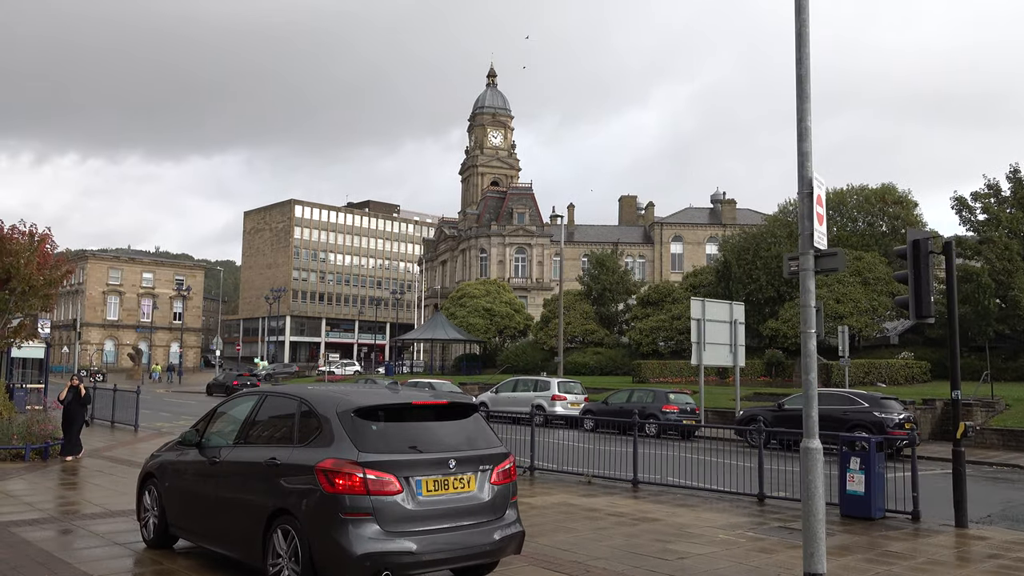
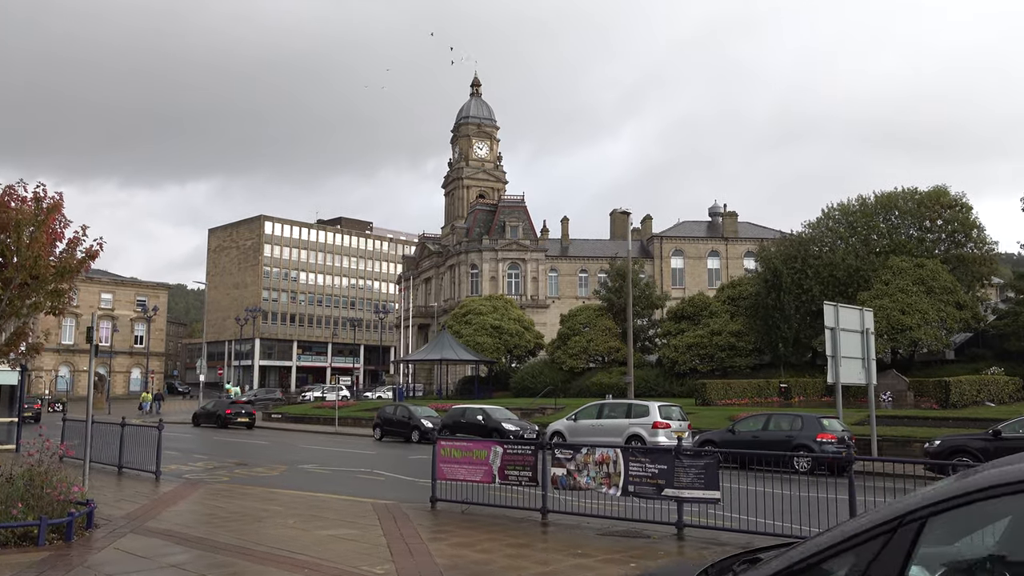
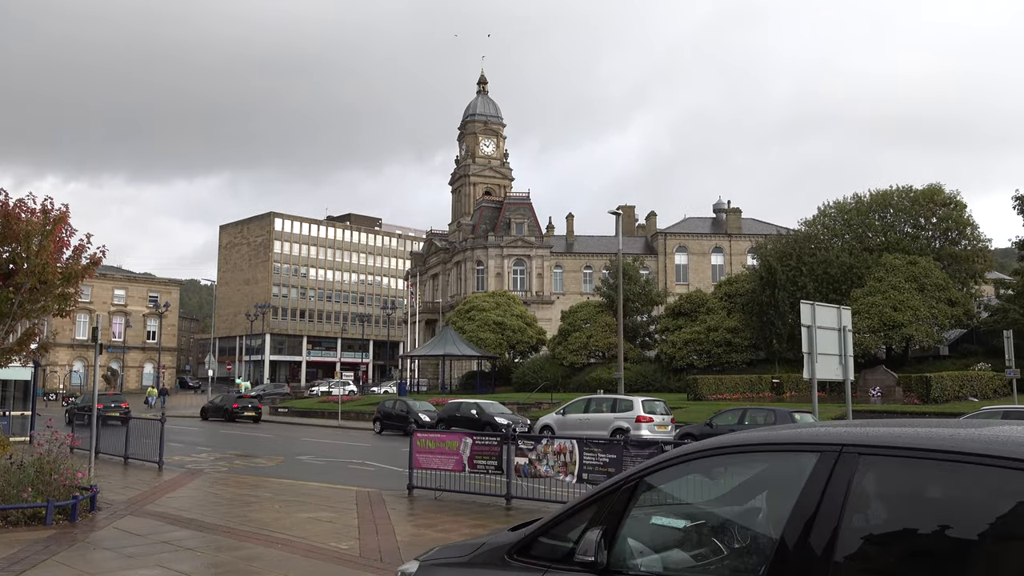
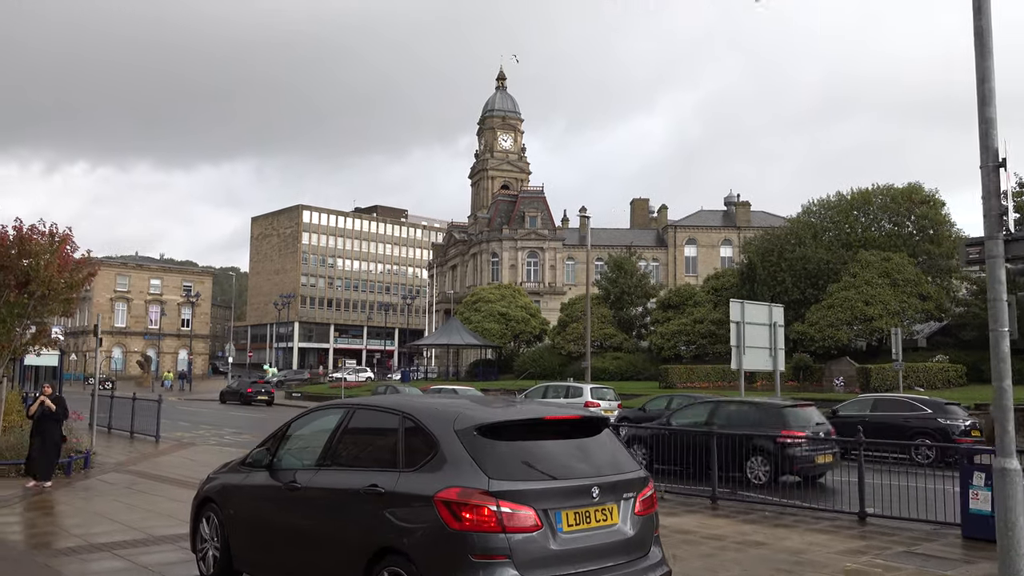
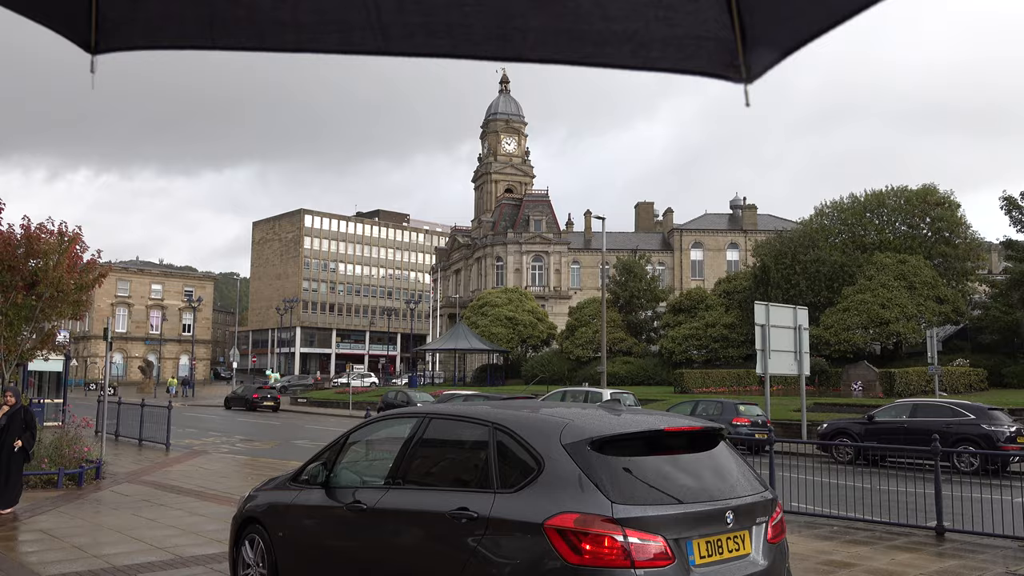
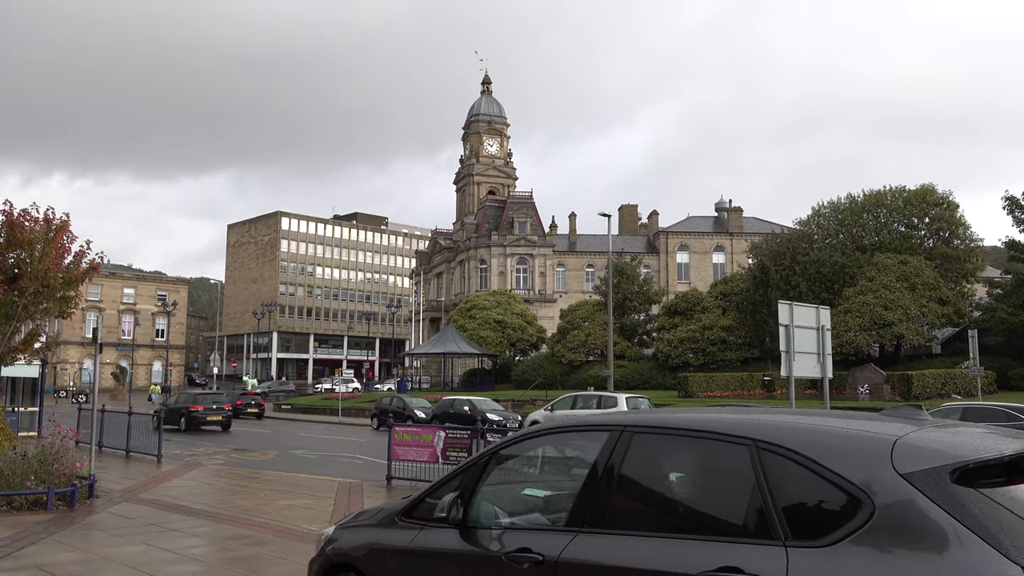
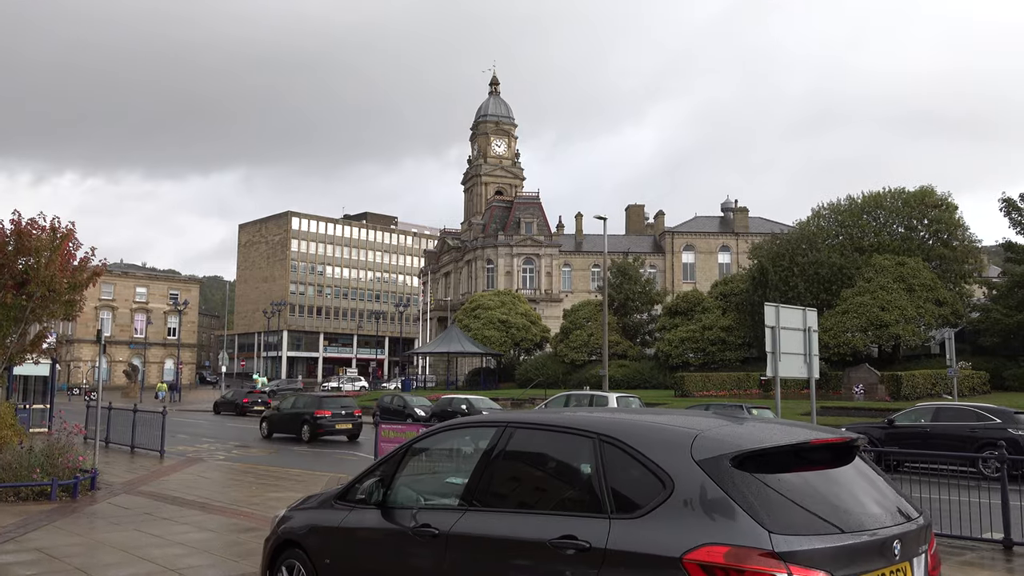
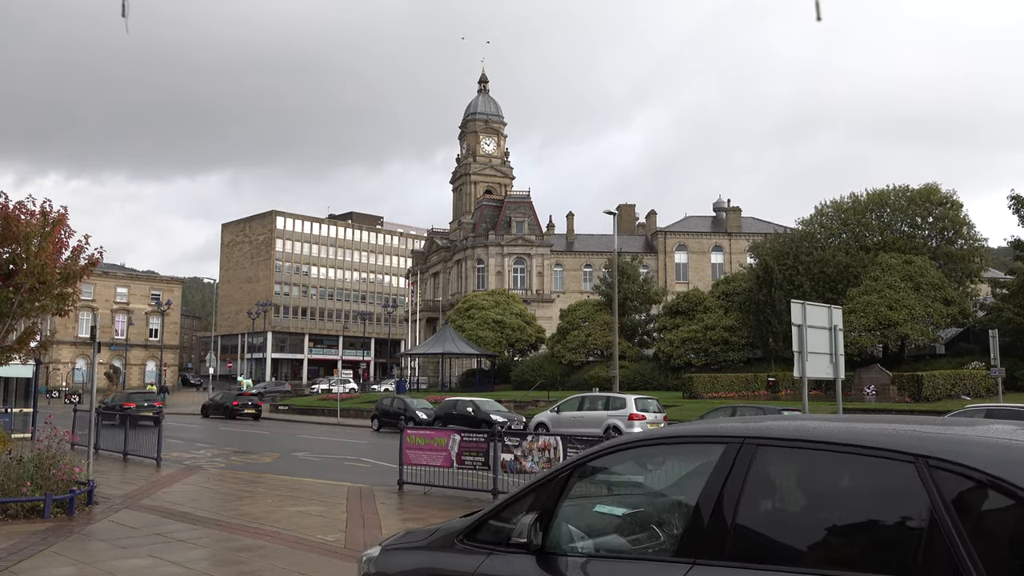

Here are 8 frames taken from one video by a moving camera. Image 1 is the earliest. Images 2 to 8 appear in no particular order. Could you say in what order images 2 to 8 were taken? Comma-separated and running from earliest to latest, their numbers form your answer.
4, 5, 7, 6, 8, 3, 2
